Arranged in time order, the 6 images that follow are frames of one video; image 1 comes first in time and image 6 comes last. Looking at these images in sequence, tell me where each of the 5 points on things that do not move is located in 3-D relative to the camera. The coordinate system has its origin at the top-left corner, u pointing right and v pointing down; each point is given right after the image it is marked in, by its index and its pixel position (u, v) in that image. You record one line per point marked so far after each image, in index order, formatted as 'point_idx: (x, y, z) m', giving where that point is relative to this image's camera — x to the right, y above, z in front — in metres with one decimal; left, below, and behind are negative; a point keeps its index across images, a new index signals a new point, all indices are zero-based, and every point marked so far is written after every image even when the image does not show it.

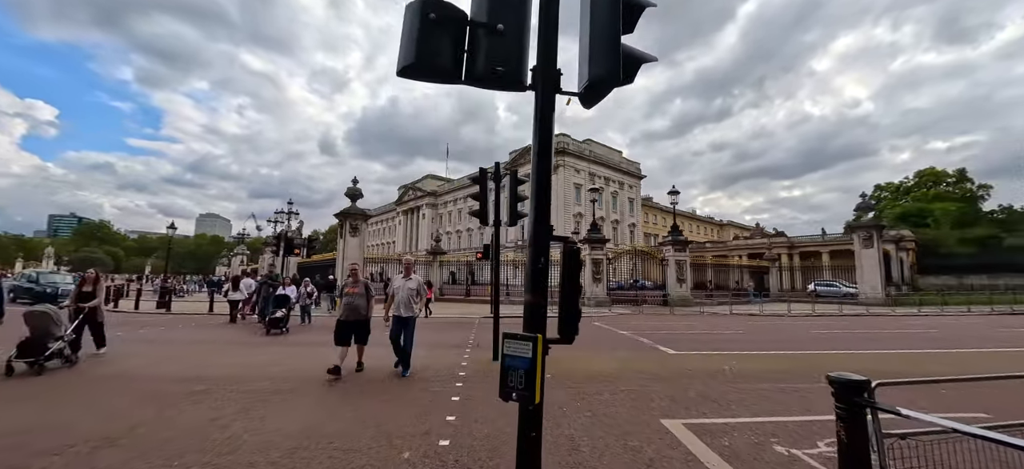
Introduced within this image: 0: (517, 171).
0: (+0.1, +1.4, +8.8) m
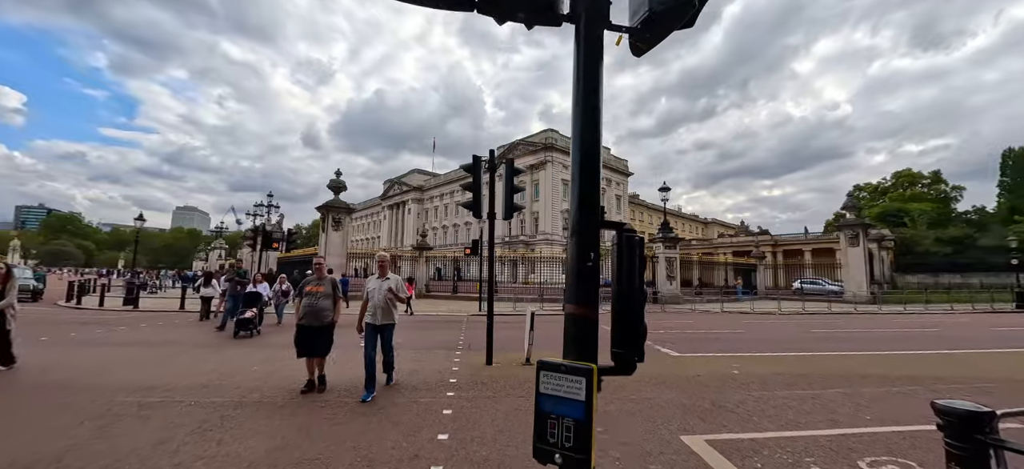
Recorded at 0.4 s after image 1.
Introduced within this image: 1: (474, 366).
0: (0.0, +1.5, +8.2) m
1: (-0.7, -2.4, +7.4) m
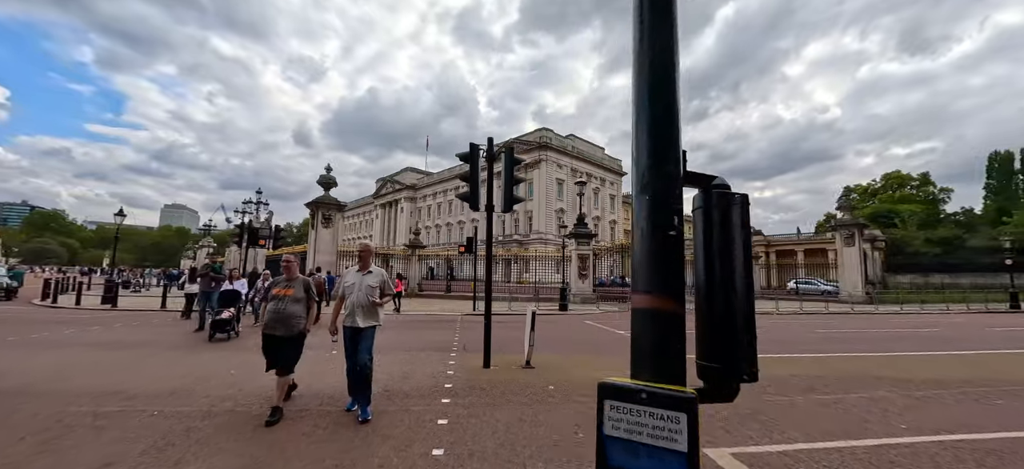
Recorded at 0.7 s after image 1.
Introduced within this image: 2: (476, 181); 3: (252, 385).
0: (0.0, +1.6, +7.7) m
1: (-0.7, -2.3, +6.9) m
2: (-0.7, +1.0, +7.4) m
3: (-3.8, -2.2, +5.9) m
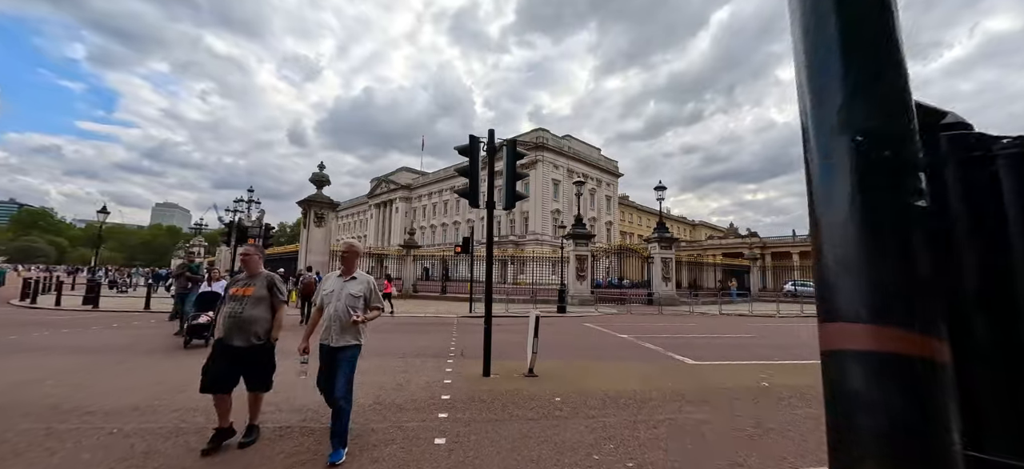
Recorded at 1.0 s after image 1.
0: (+0.1, +1.6, +7.2) m
1: (-0.7, -2.3, +6.4) m
2: (-0.6, +1.0, +6.9) m
3: (-3.8, -2.2, +5.3) m
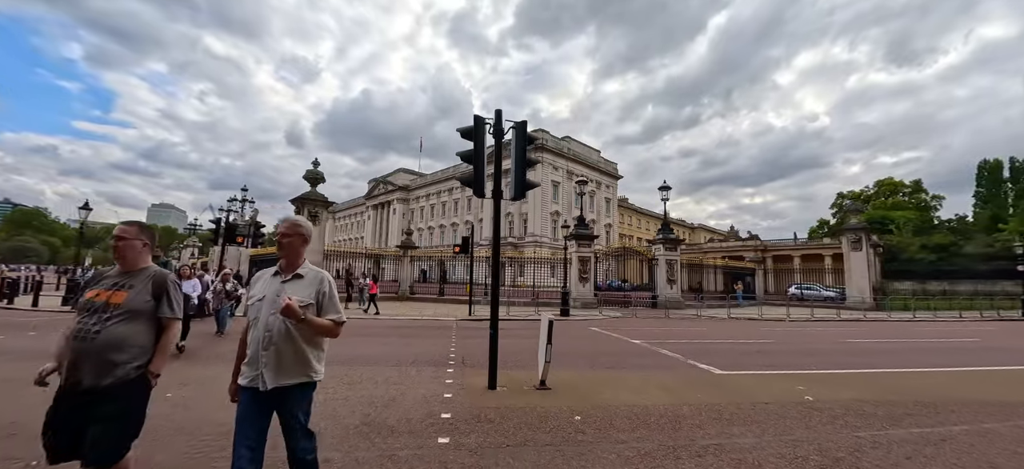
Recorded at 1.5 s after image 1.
0: (+0.2, +1.7, +6.4) m
1: (-0.6, -2.2, +5.6) m
2: (-0.5, +1.1, +6.1) m
3: (-3.6, -2.0, +4.5) m
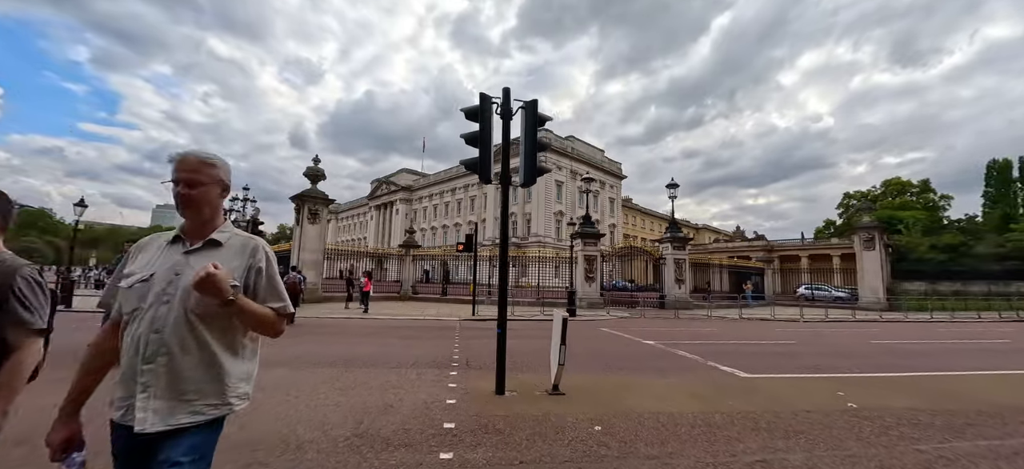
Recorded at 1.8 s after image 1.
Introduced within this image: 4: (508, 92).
0: (+0.3, +1.9, +5.8) m
1: (-0.4, -2.0, +5.0) m
2: (-0.3, +1.2, +5.5) m
3: (-3.5, -1.9, +4.0) m
4: (-0.1, +2.0, +5.6) m
